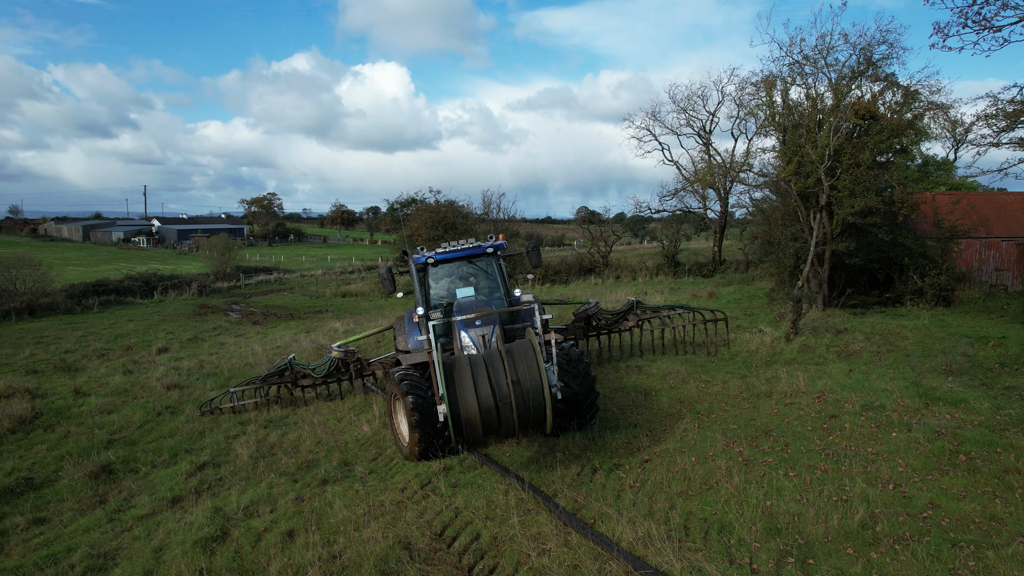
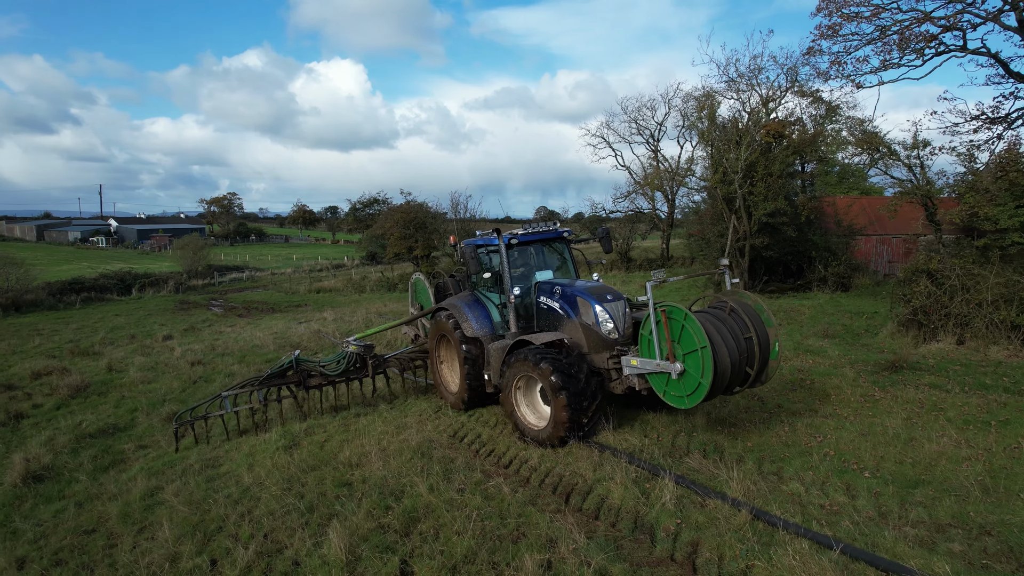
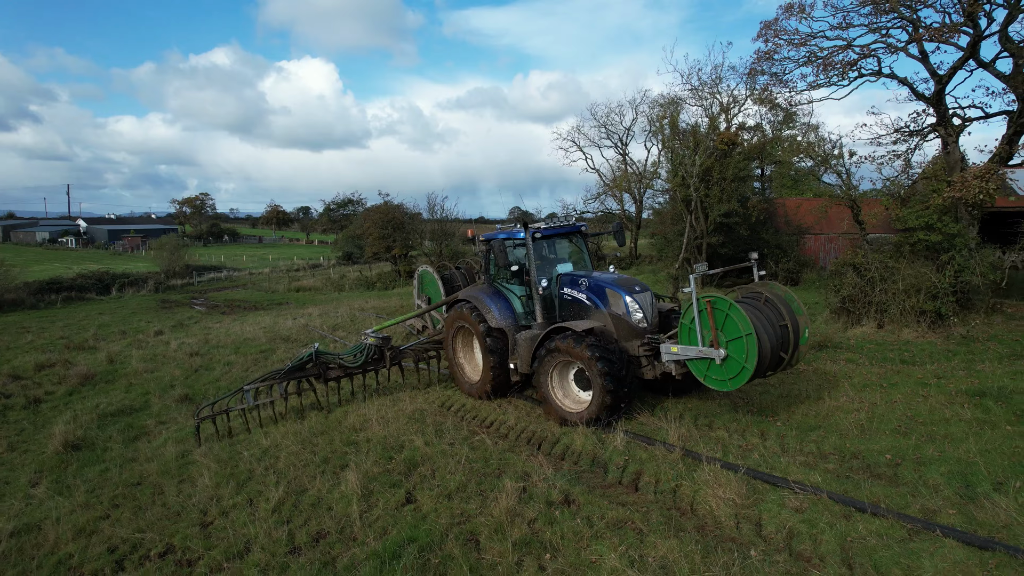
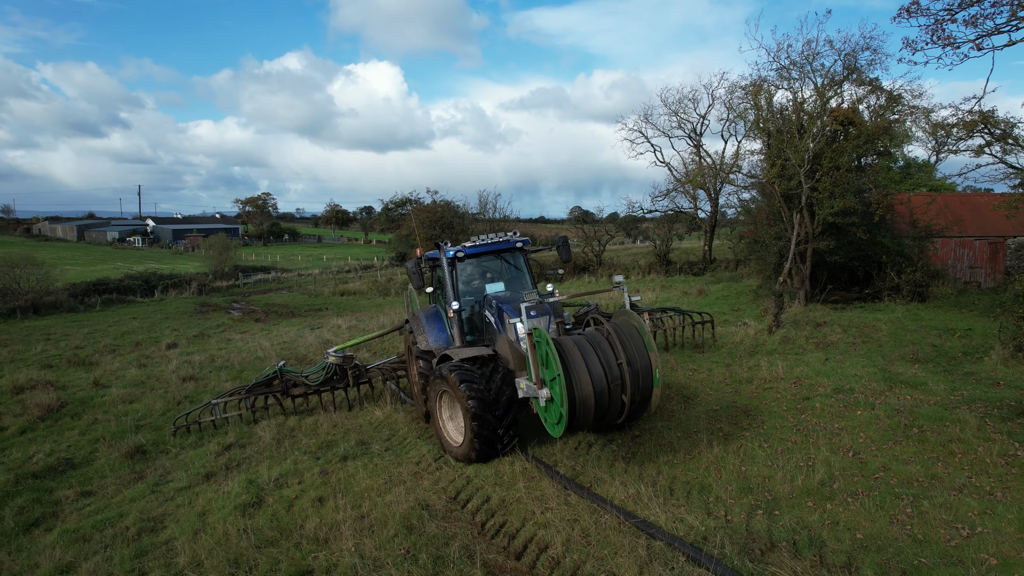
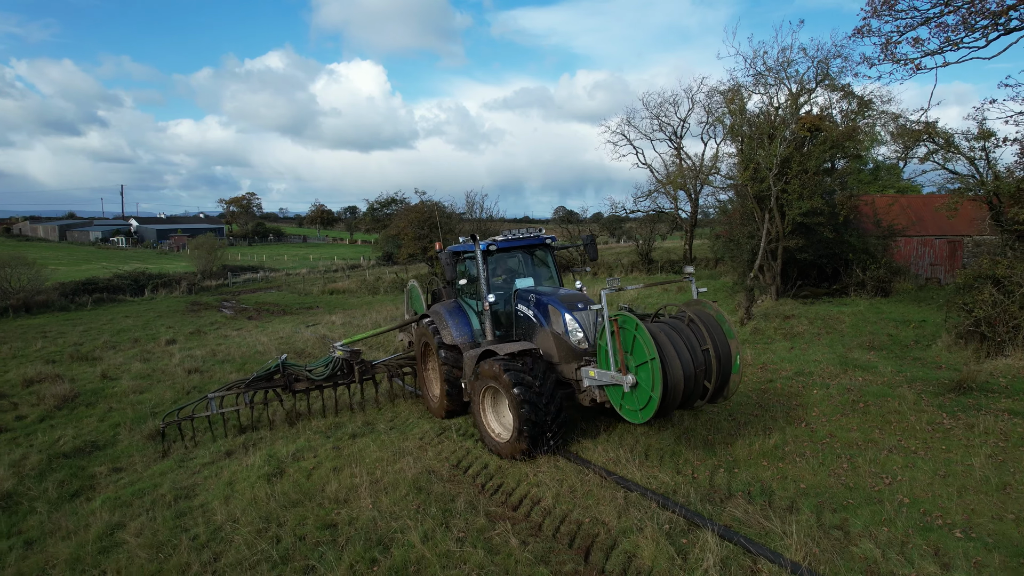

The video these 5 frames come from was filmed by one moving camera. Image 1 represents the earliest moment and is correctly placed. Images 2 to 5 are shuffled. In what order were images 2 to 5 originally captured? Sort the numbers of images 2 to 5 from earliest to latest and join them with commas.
4, 5, 2, 3
